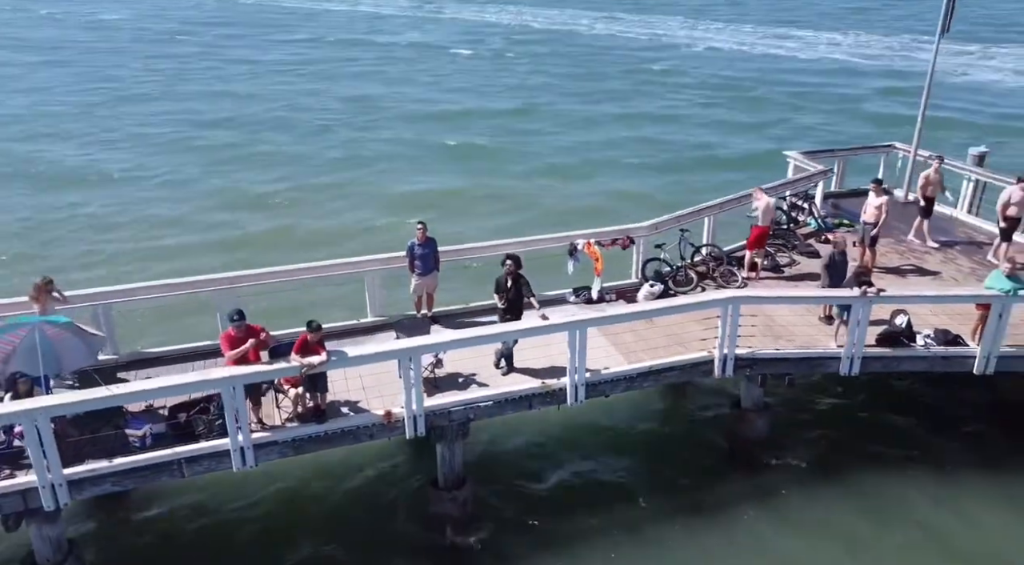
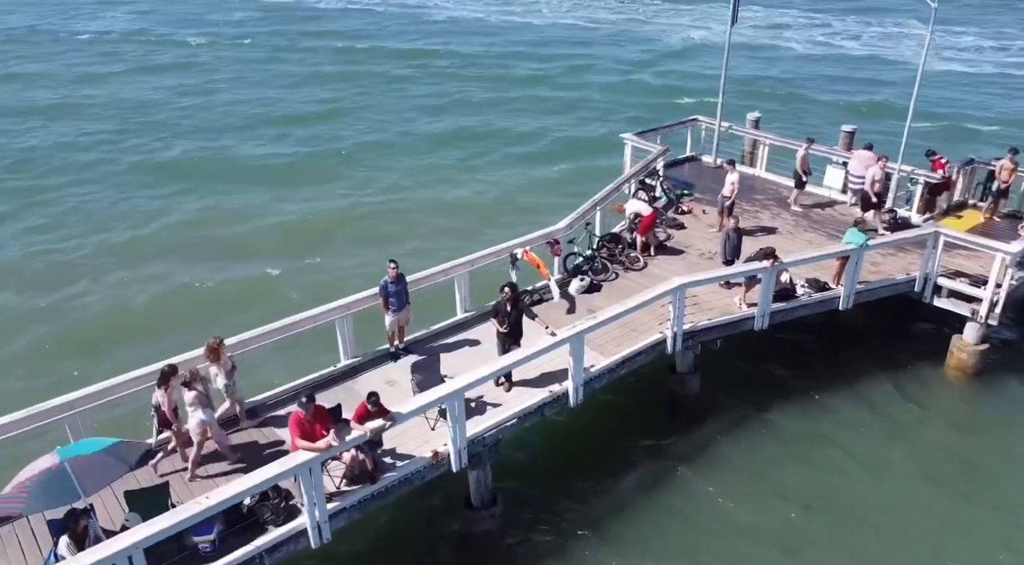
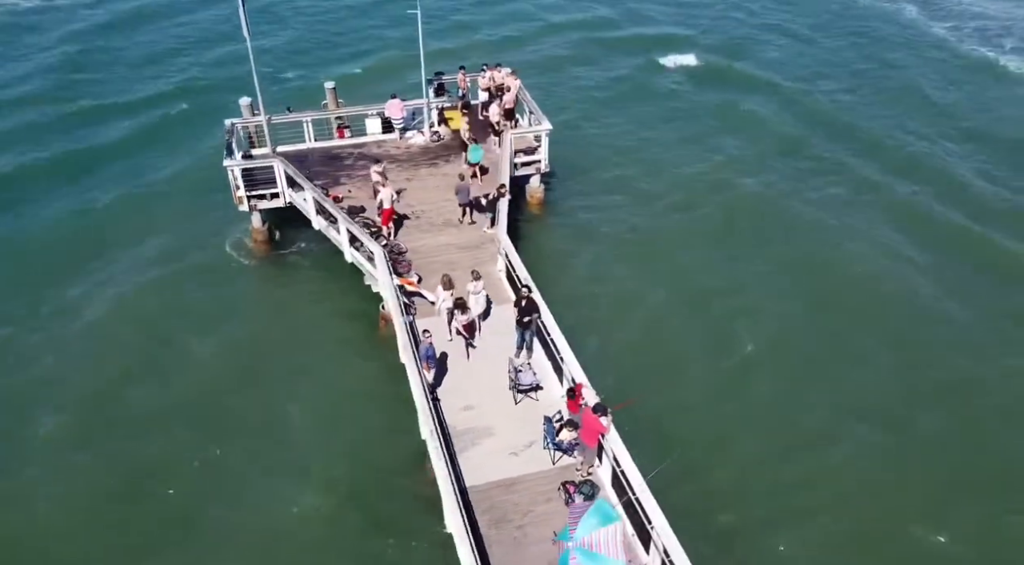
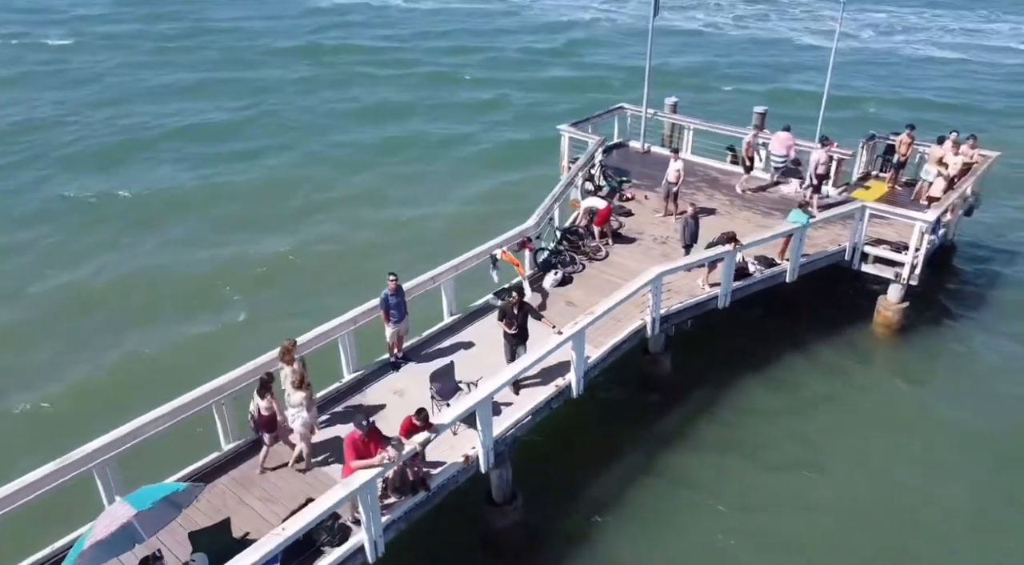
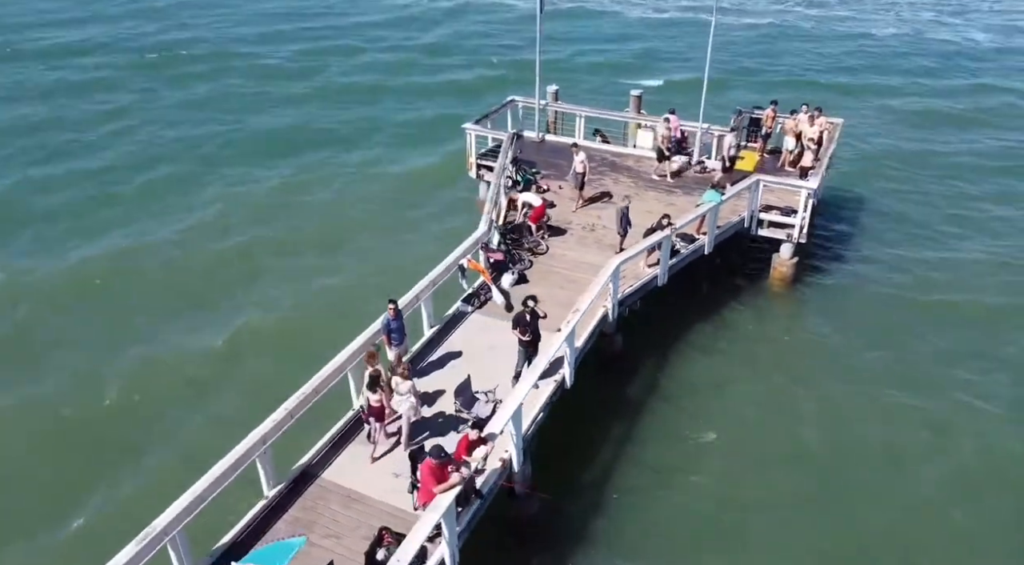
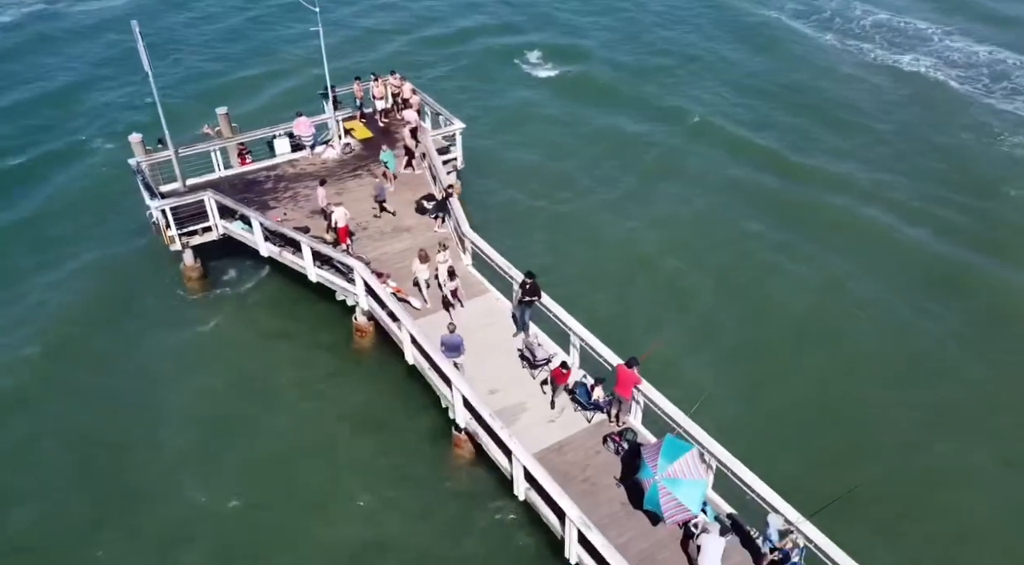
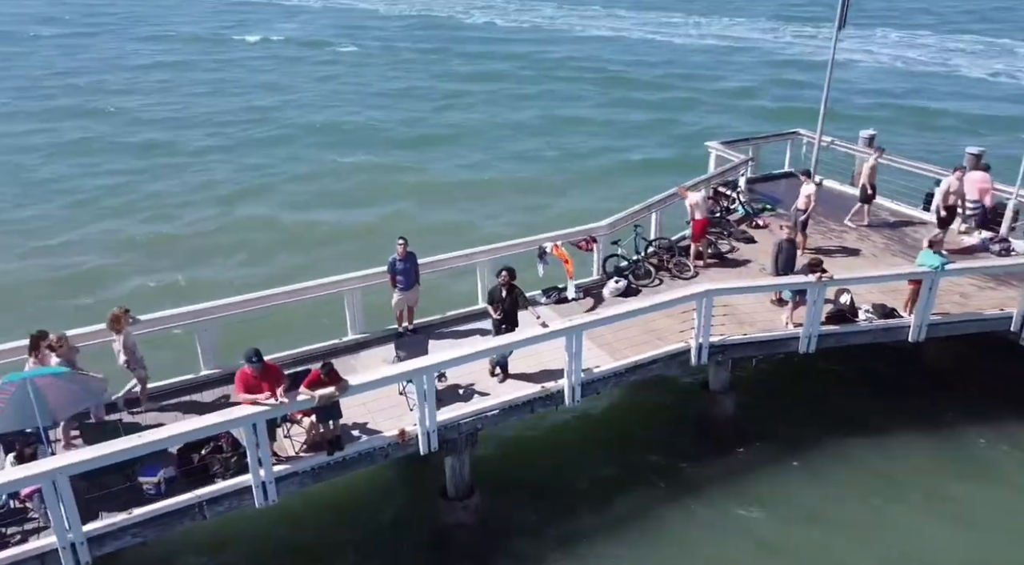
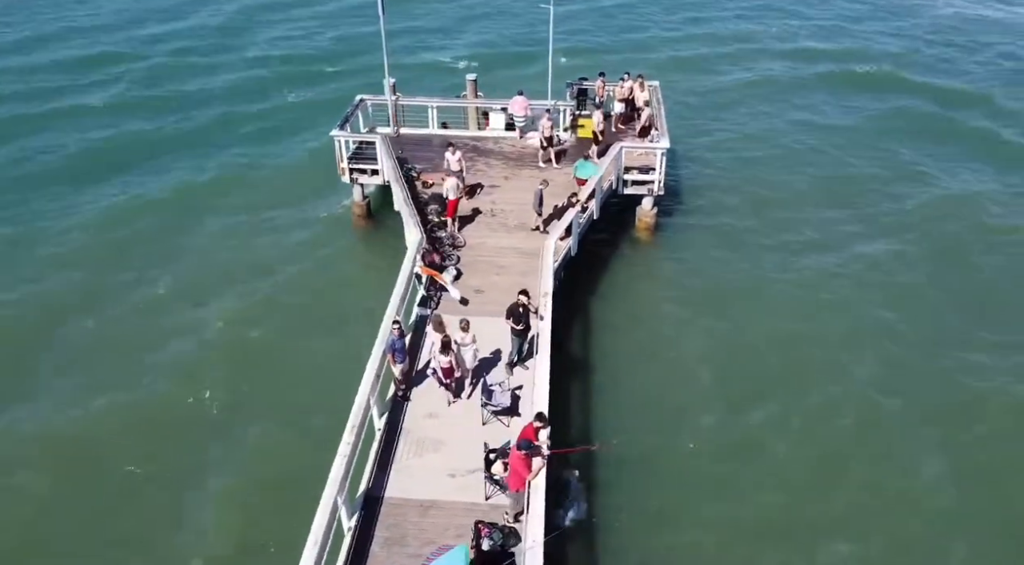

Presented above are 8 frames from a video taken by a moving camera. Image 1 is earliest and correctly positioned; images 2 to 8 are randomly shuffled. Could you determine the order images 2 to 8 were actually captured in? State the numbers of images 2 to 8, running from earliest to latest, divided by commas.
7, 2, 4, 5, 8, 3, 6
